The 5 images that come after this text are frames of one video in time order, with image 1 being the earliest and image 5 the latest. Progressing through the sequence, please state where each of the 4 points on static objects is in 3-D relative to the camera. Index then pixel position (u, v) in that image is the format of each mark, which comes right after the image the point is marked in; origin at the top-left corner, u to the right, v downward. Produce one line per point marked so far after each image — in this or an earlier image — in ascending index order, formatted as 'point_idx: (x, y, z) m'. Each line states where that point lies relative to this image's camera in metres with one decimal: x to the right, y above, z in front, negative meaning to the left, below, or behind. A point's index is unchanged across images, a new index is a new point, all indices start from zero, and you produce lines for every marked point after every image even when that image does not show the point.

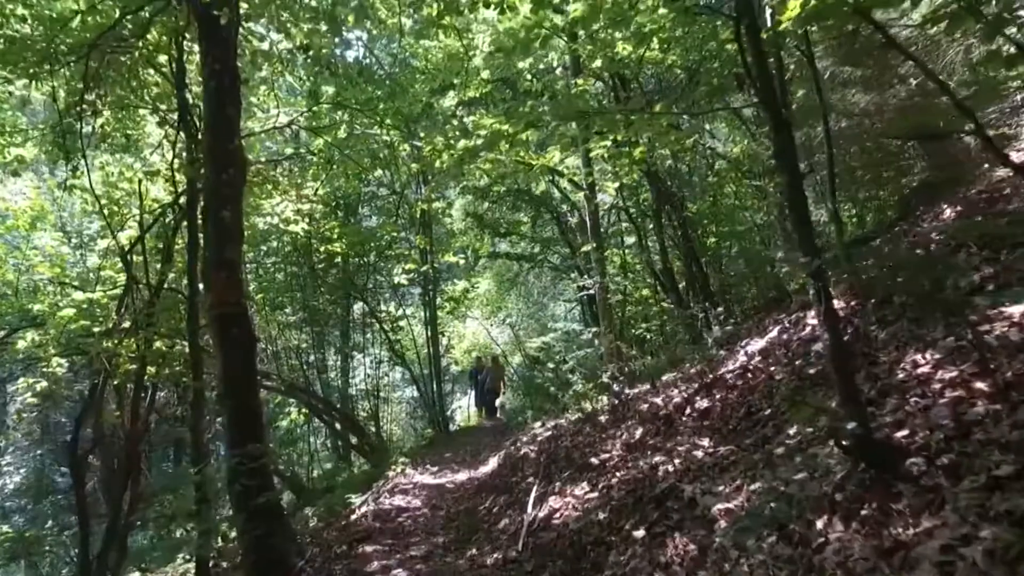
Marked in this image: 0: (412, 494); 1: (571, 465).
0: (-1.1, -2.3, +7.5) m
1: (+0.5, -1.5, +5.7) m
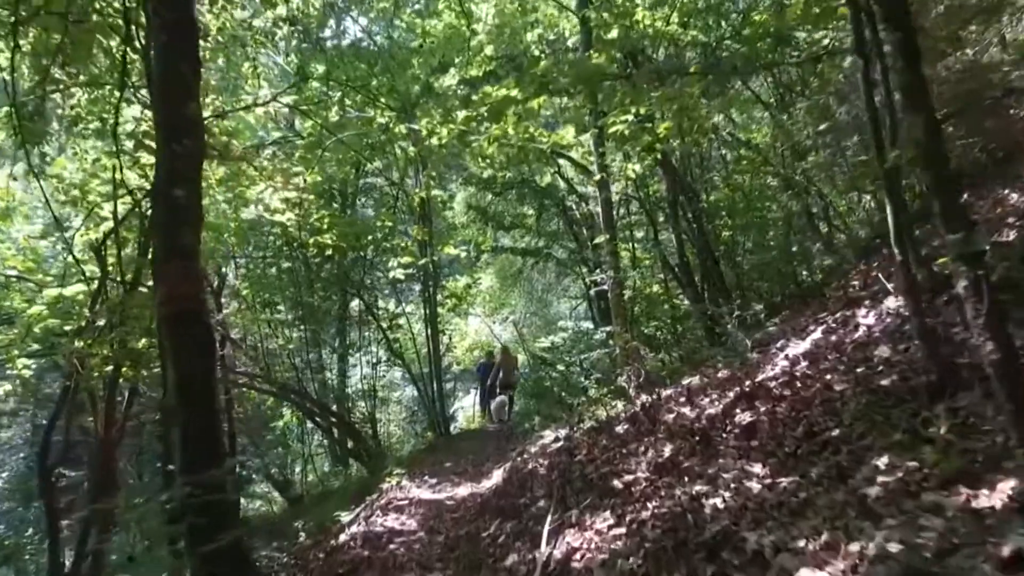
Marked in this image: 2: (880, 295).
0: (-1.0, -2.2, +6.8) m
1: (+0.6, -1.4, +4.9) m
2: (+3.0, -0.1, +5.6) m
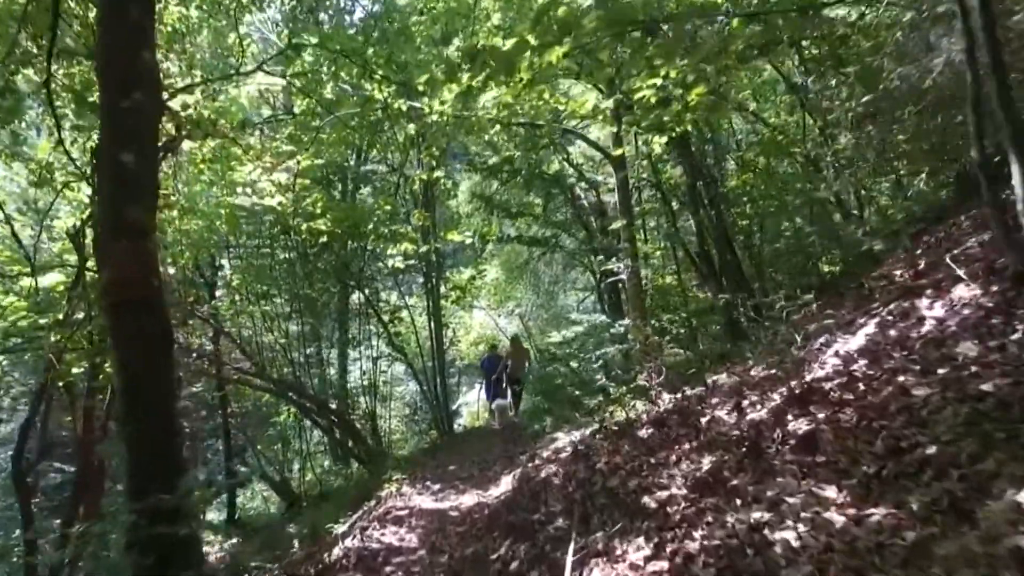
0: (-0.9, -2.1, +6.2) m
1: (+0.7, -1.4, +4.3) m
2: (+3.1, 0.0, +4.9) m
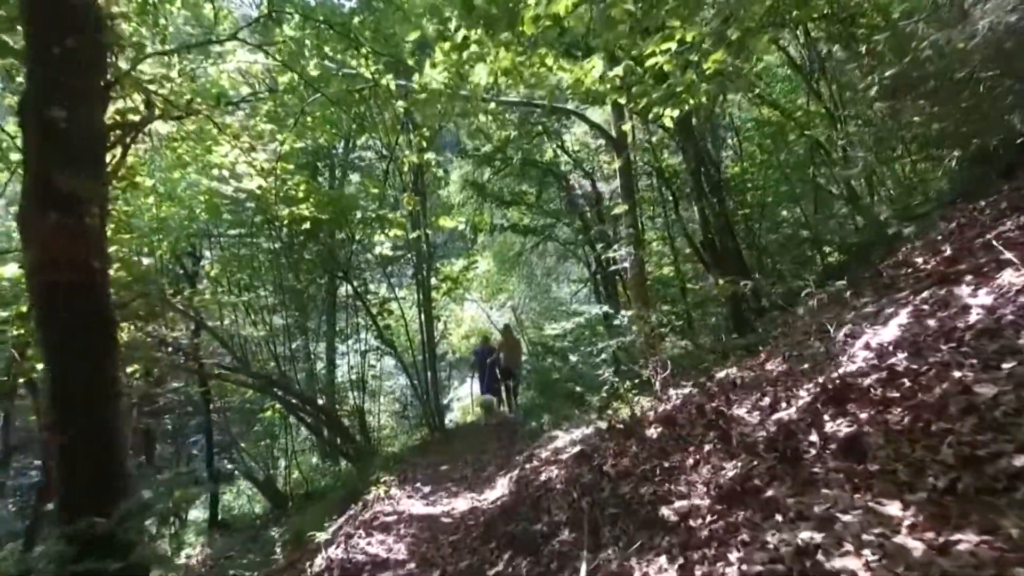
0: (-1.0, -2.0, +5.7) m
1: (+0.7, -1.3, +3.8) m
2: (+3.1, +0.1, +4.5) m
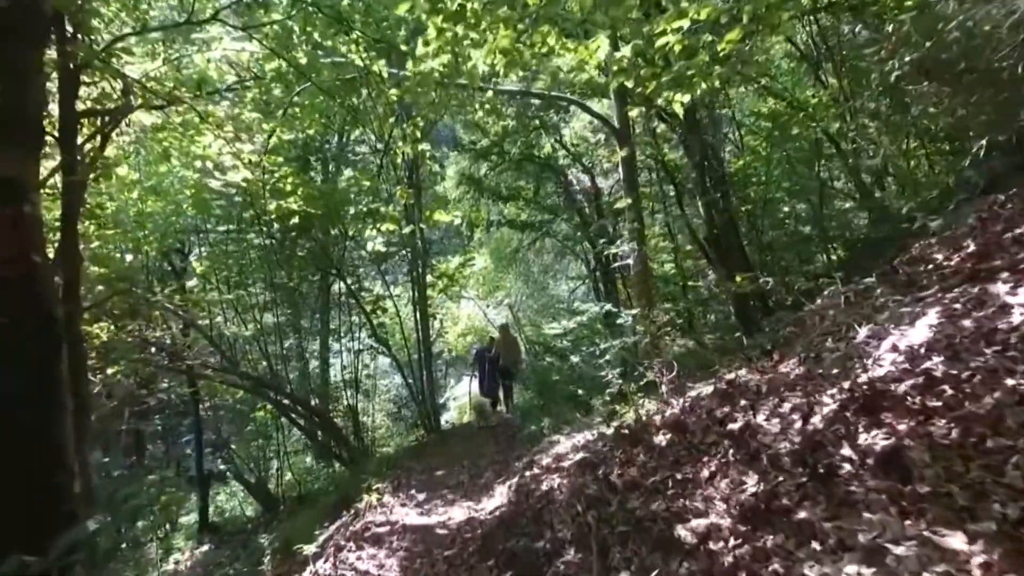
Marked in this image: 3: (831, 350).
0: (-1.0, -2.0, +5.4) m
1: (+0.7, -1.3, +3.5) m
2: (+3.1, +0.1, +4.2) m
3: (+2.3, -0.4, +4.9) m
